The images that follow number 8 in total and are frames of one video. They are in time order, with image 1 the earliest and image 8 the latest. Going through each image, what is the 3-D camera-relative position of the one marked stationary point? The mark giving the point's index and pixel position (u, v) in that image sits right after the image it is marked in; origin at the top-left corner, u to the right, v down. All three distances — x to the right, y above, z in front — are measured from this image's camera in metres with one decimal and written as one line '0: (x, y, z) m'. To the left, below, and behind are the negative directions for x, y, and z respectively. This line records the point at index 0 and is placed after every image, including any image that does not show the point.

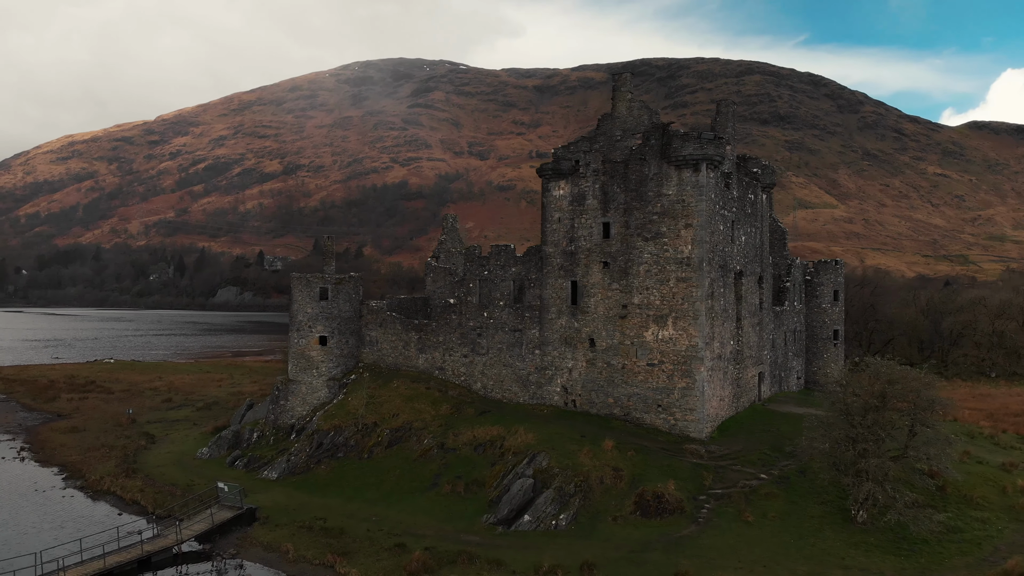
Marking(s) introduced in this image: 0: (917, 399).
0: (+12.5, -3.5, +19.6) m
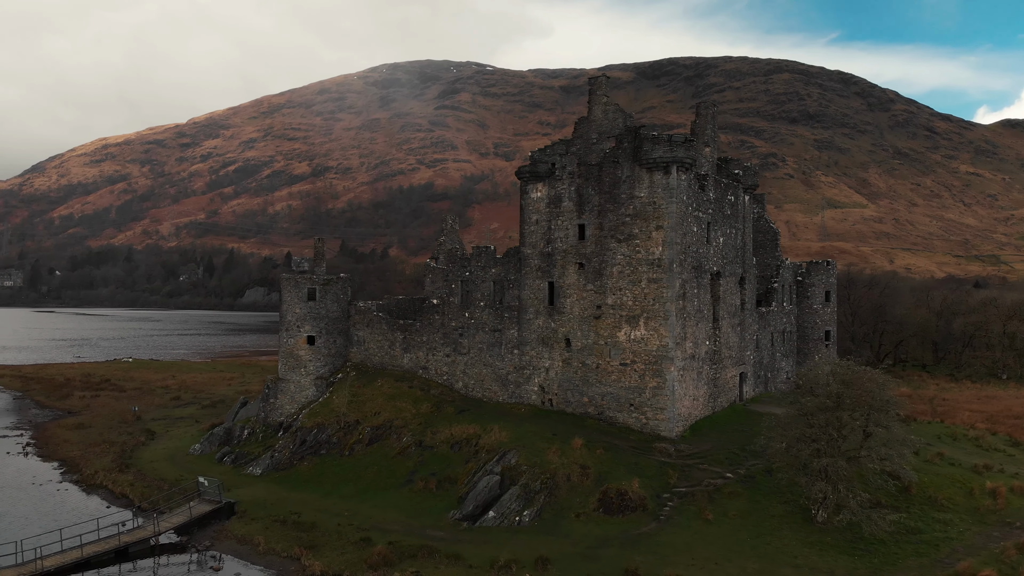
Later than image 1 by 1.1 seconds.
0: (+11.1, -3.5, +19.7) m
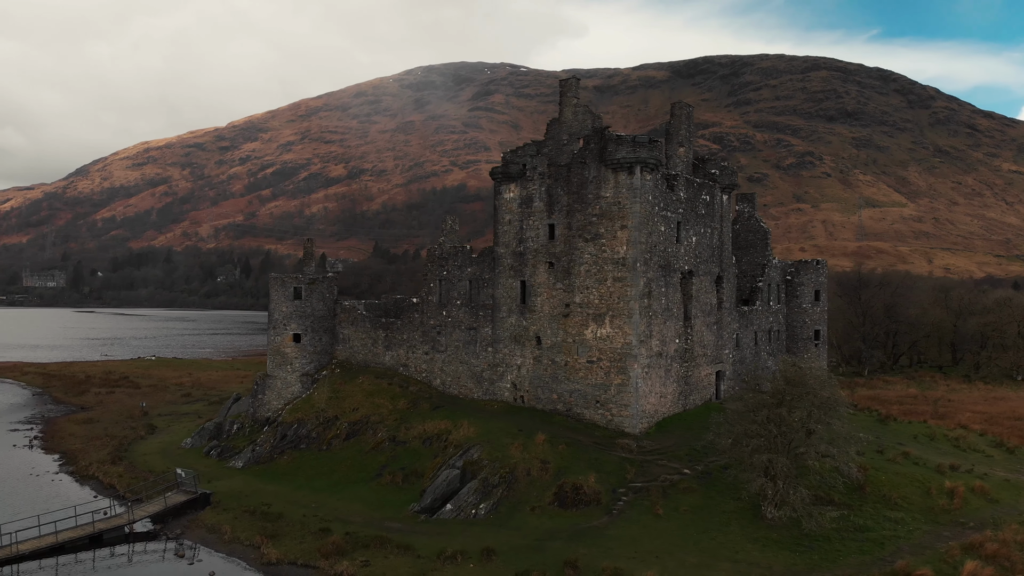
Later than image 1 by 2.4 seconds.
0: (+9.4, -3.4, +19.8) m
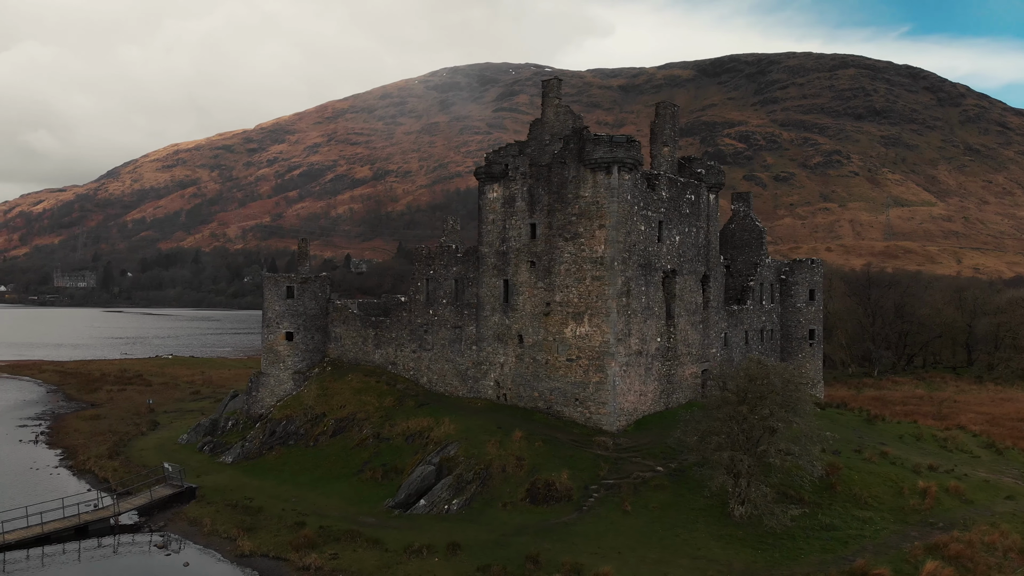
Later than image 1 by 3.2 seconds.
0: (+8.3, -3.4, +19.9) m
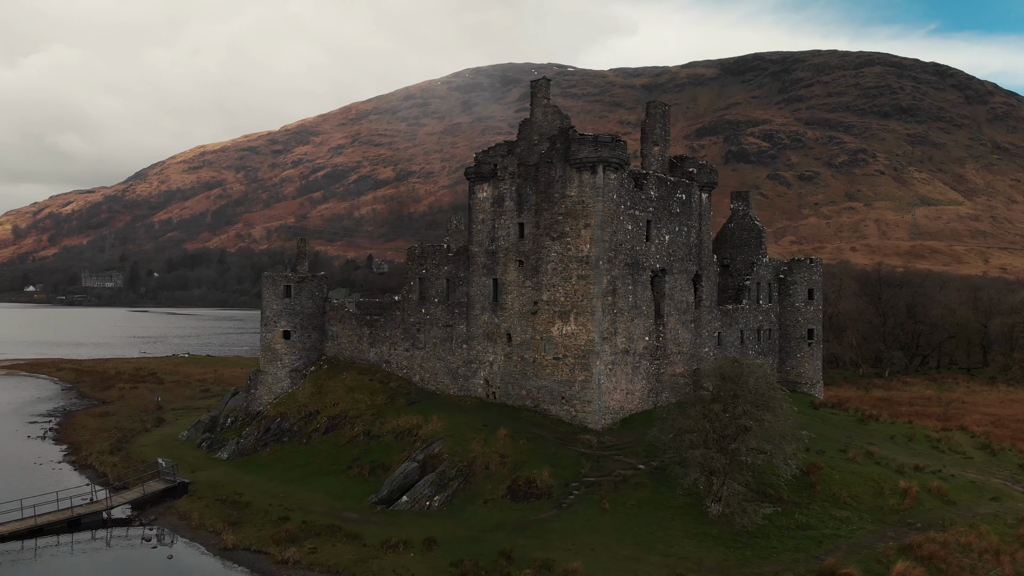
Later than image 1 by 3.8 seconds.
0: (+7.5, -3.3, +19.9) m
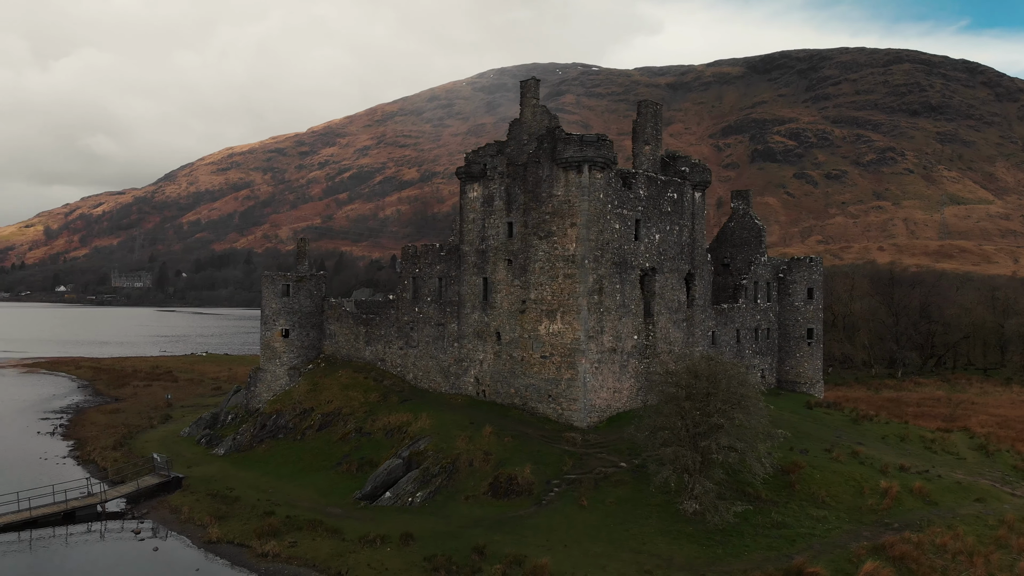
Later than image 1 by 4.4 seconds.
0: (+6.7, -3.3, +19.9) m
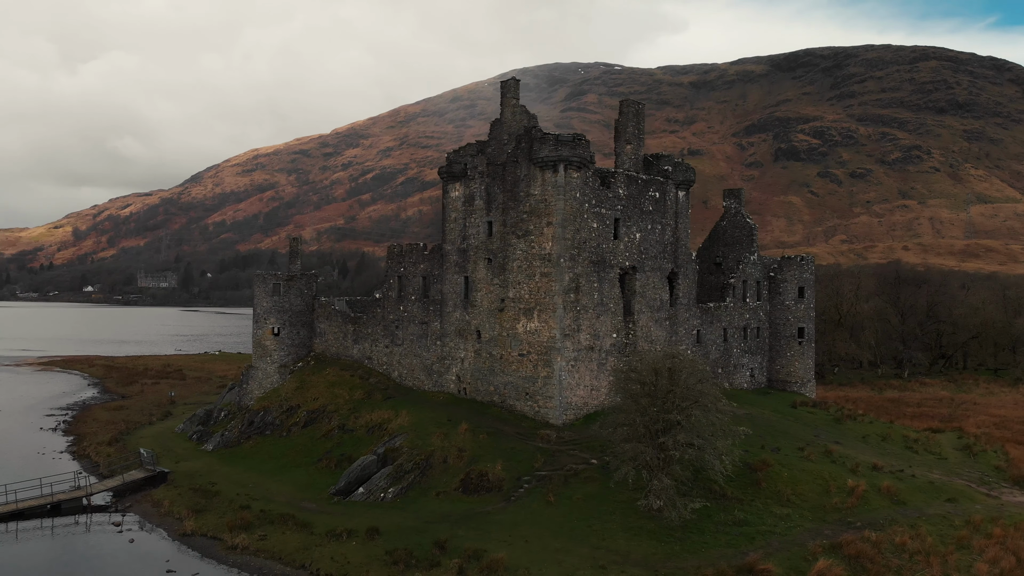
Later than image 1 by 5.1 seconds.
0: (+5.5, -3.2, +20.0) m
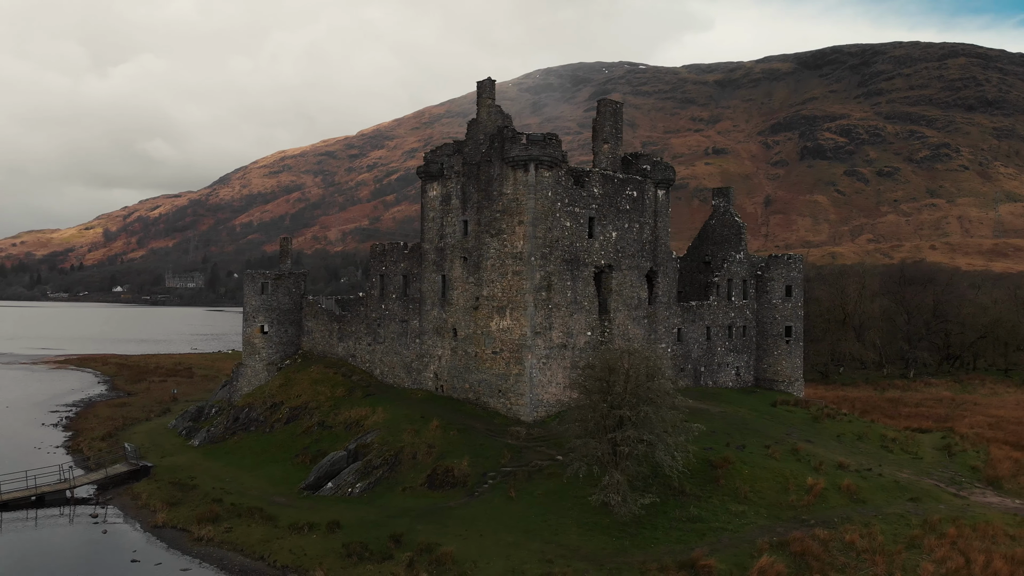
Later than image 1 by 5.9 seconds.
0: (+4.1, -3.2, +20.1) m
